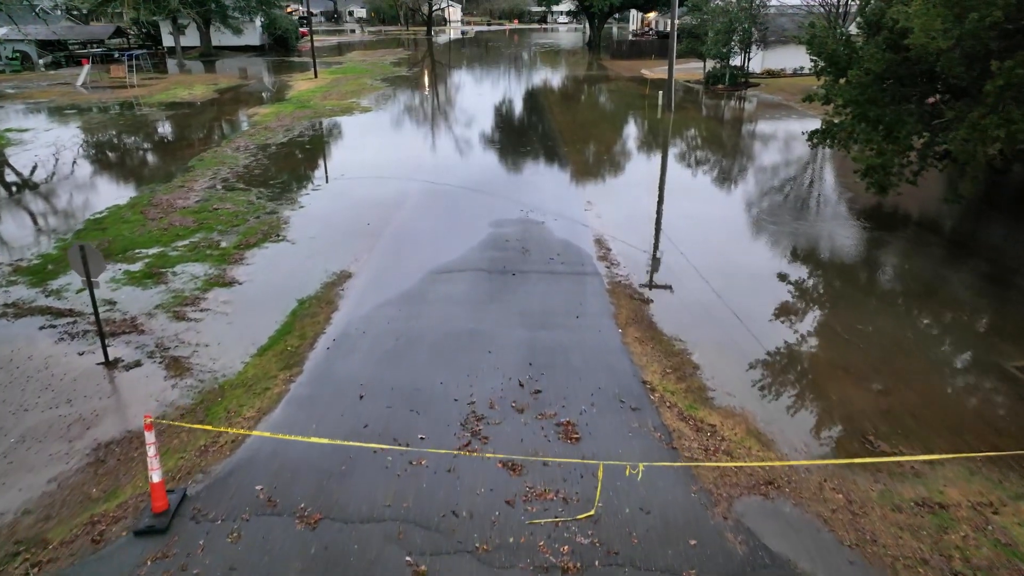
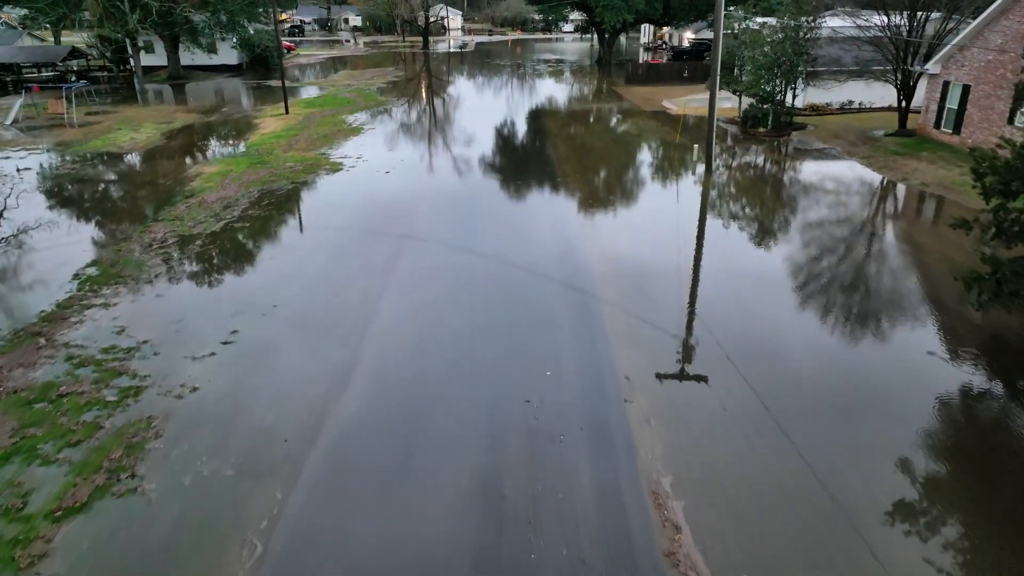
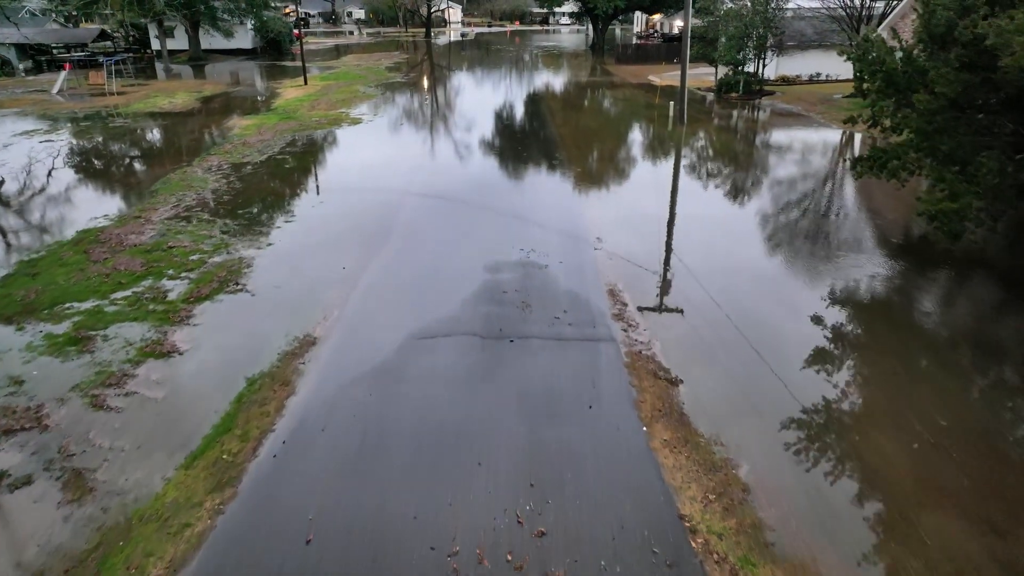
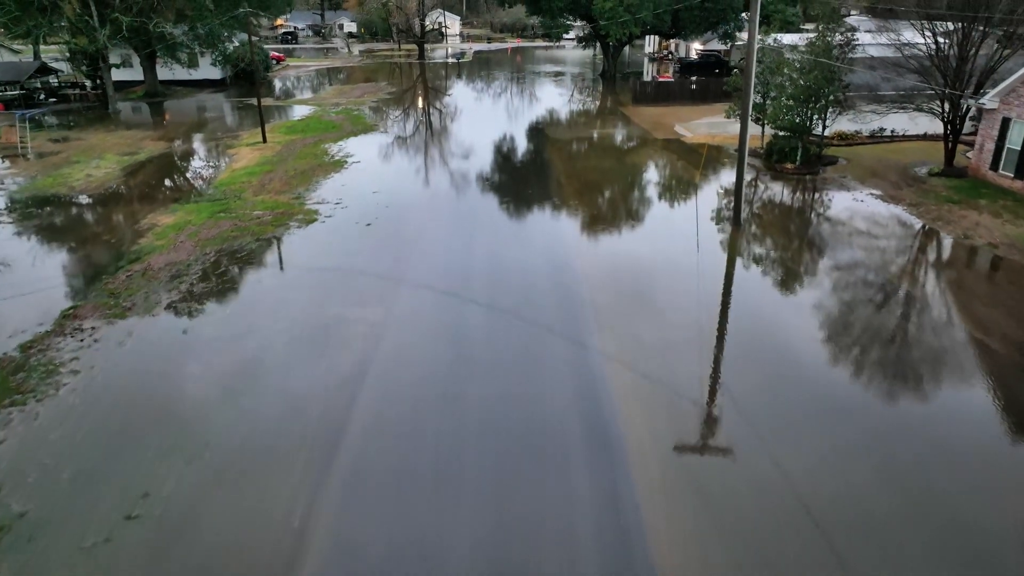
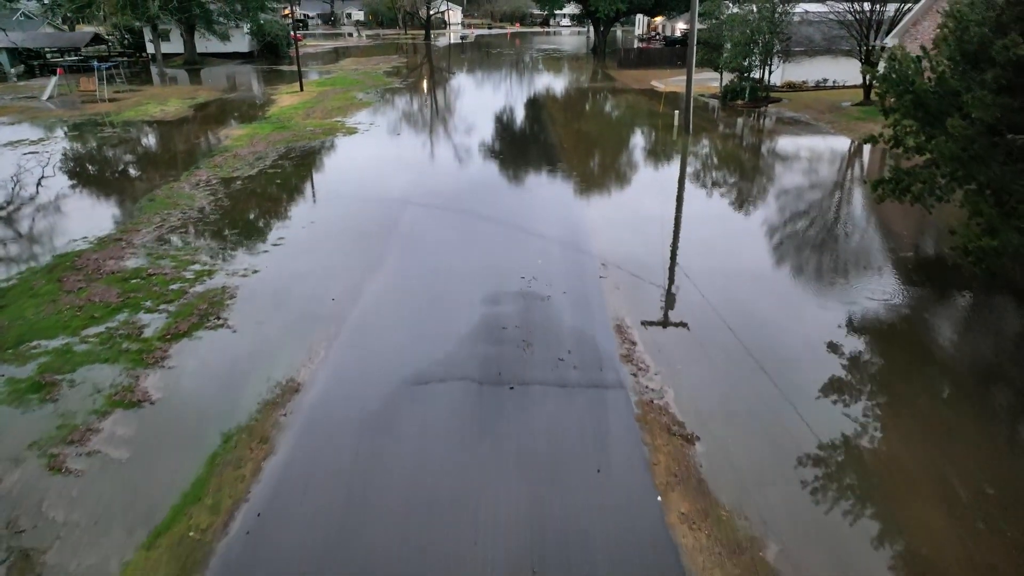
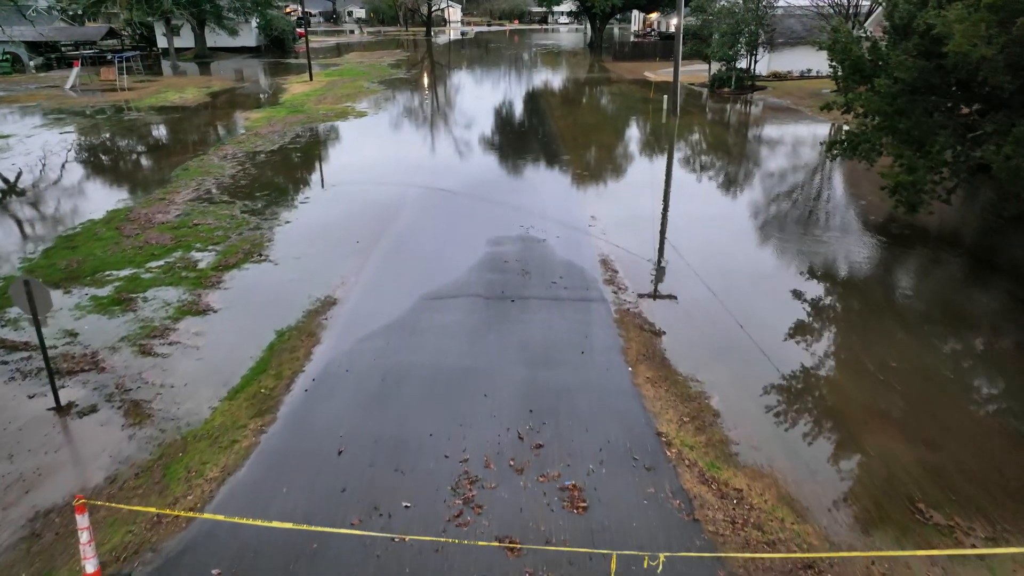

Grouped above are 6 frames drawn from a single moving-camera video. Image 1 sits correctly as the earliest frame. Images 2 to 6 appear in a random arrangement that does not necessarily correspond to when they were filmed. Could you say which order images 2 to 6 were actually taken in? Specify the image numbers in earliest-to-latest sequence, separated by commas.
6, 3, 5, 2, 4
